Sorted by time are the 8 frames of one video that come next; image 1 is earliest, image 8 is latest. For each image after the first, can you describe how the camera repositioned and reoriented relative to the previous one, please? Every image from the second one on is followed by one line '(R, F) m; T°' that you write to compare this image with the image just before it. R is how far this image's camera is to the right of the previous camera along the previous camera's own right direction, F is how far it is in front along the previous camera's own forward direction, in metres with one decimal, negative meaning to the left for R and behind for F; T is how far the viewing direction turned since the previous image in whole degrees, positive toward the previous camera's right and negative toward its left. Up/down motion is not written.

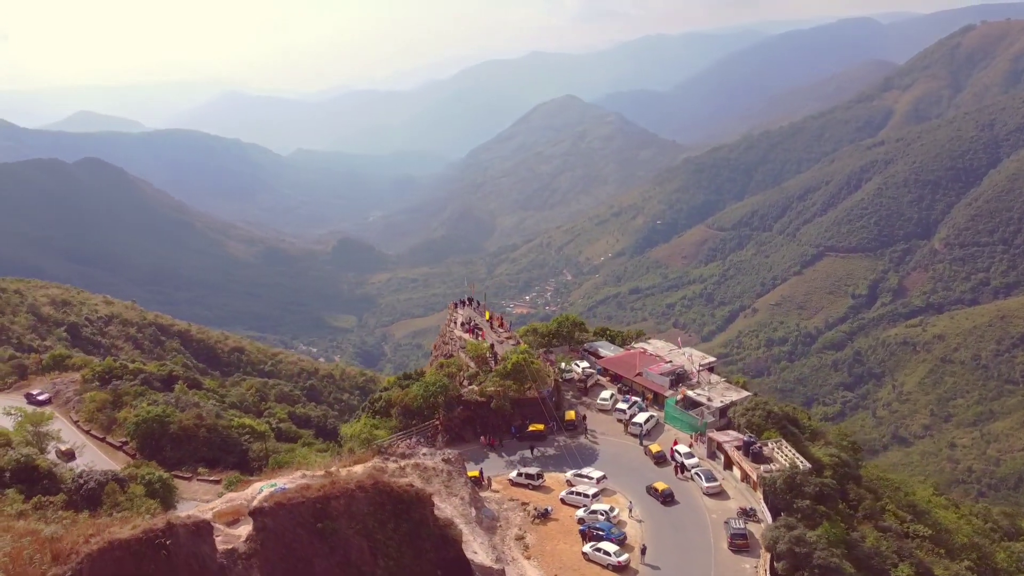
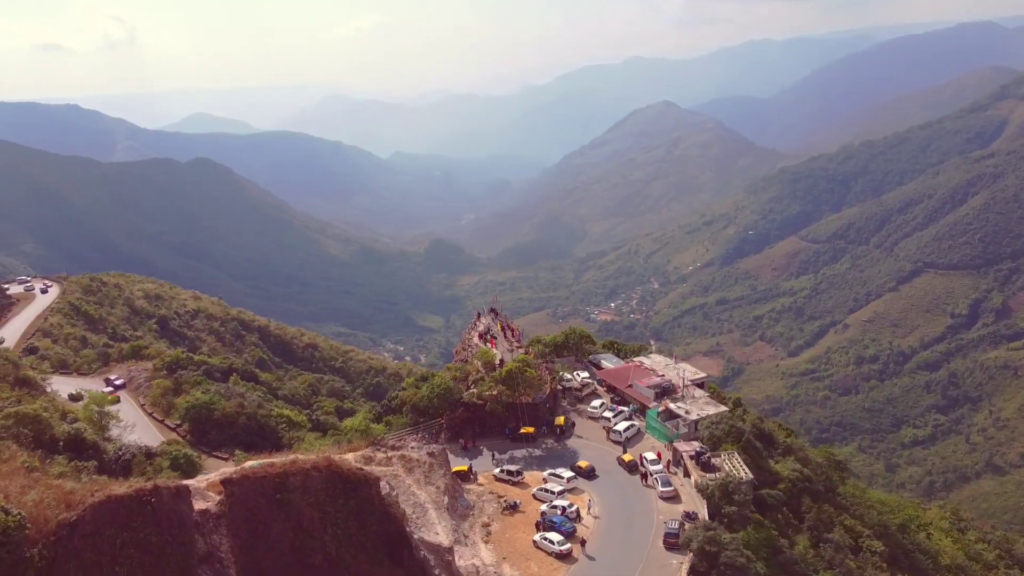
(+2.2, -1.7) m; -6°
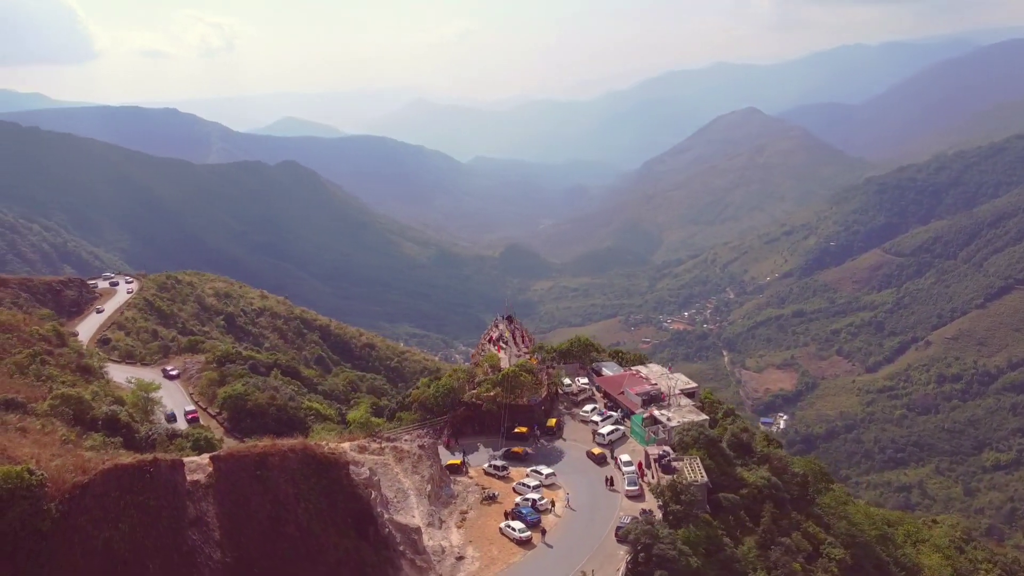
(+2.0, -1.5) m; -5°
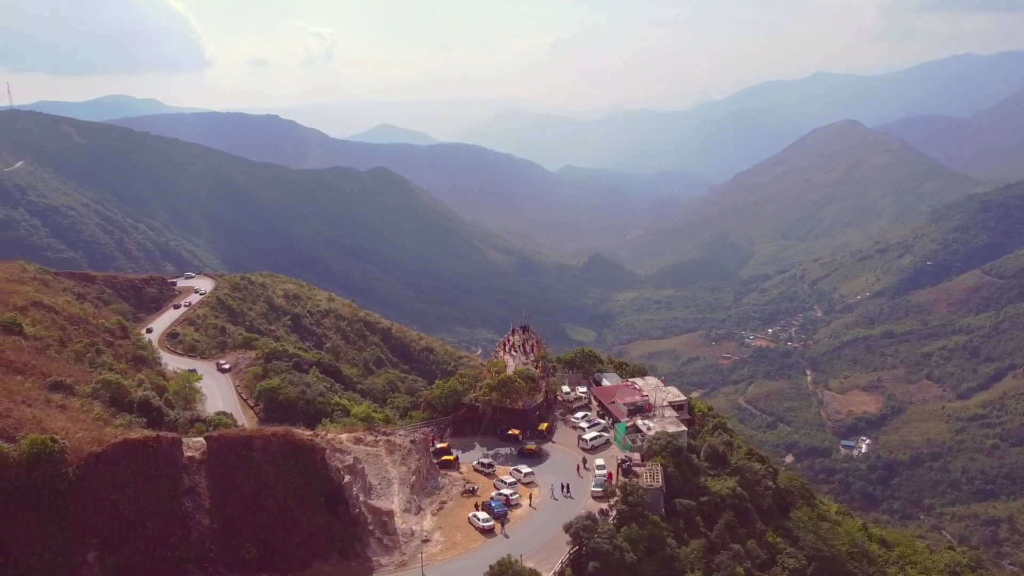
(+2.4, -1.6) m; -6°
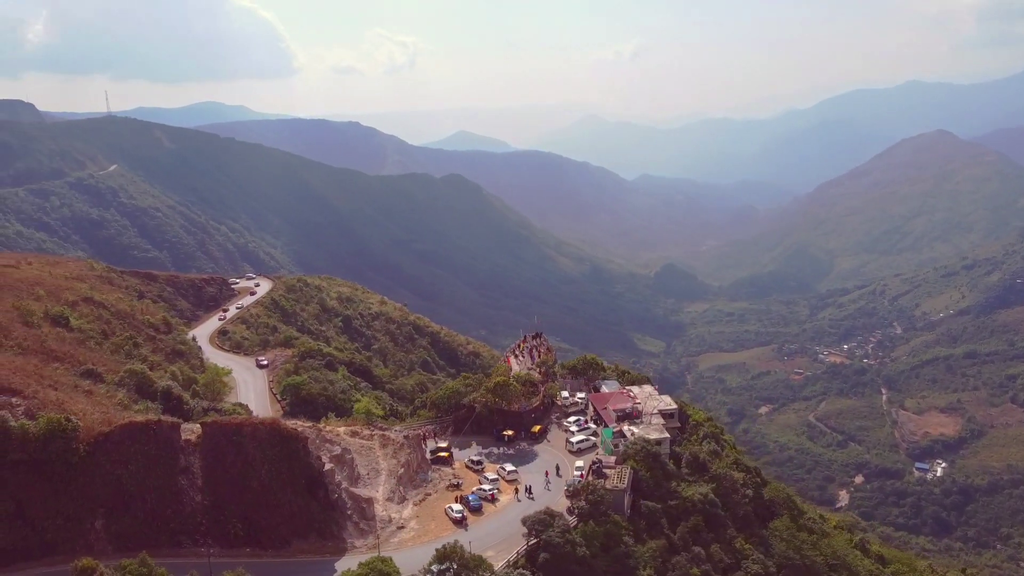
(+2.2, -1.2) m; -5°
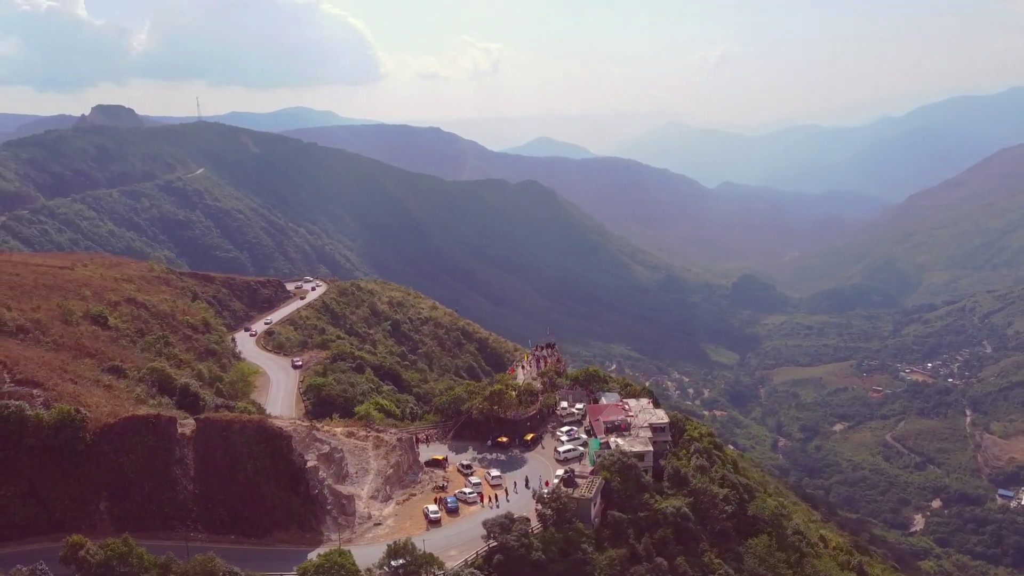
(+2.4, -0.9) m; -5°
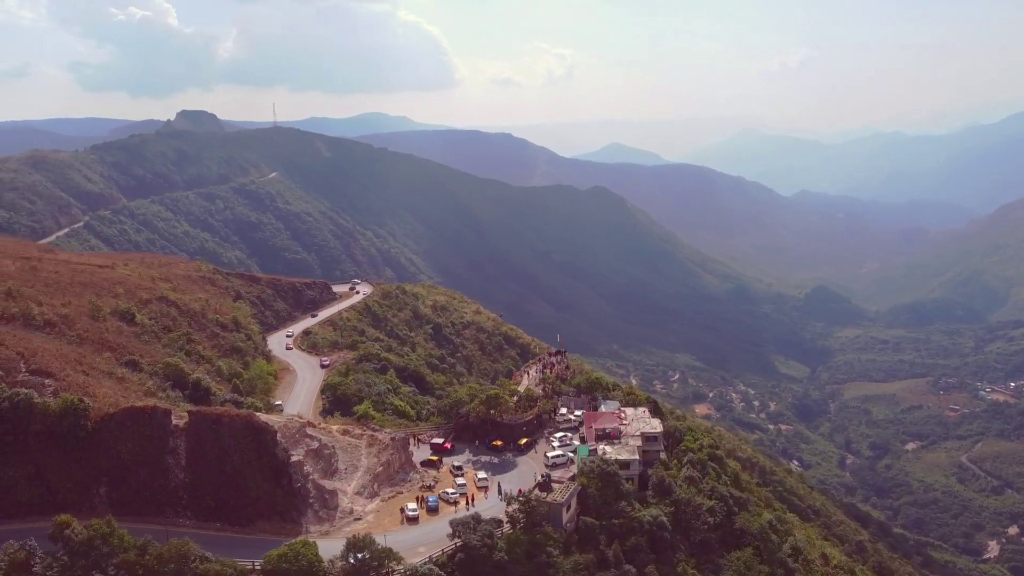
(+2.2, -0.4) m; -5°
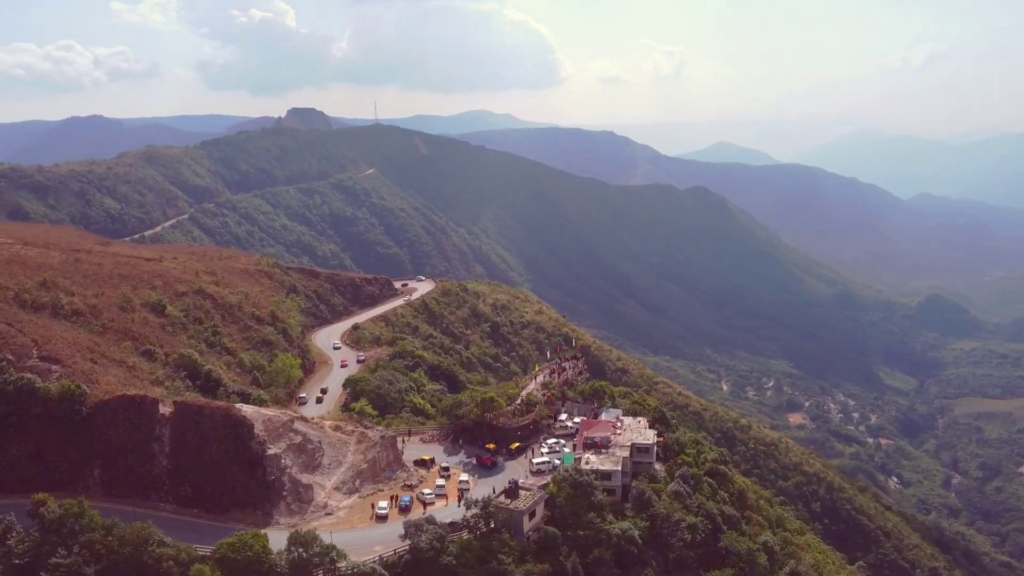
(+3.2, +0.2) m; -7°
